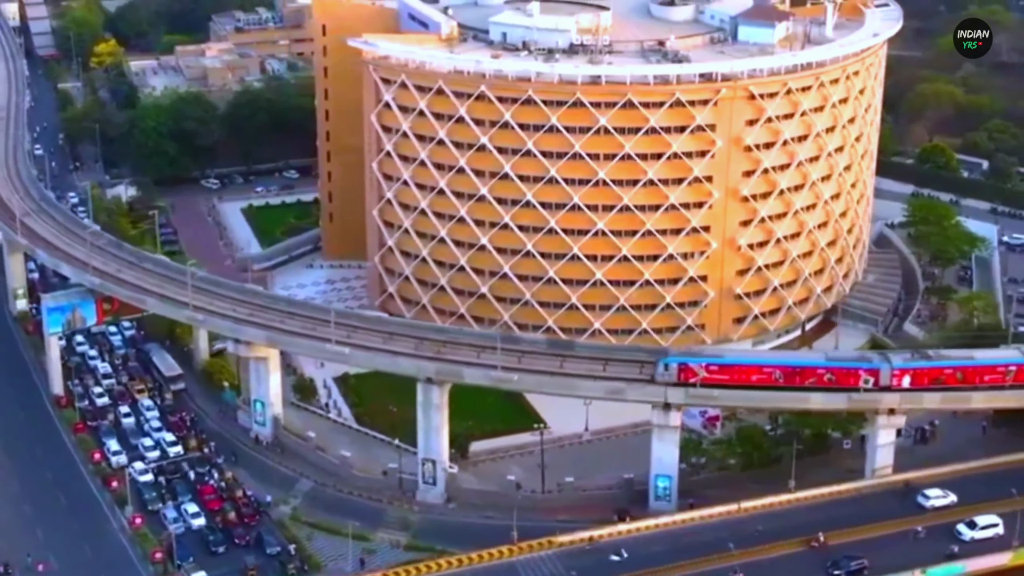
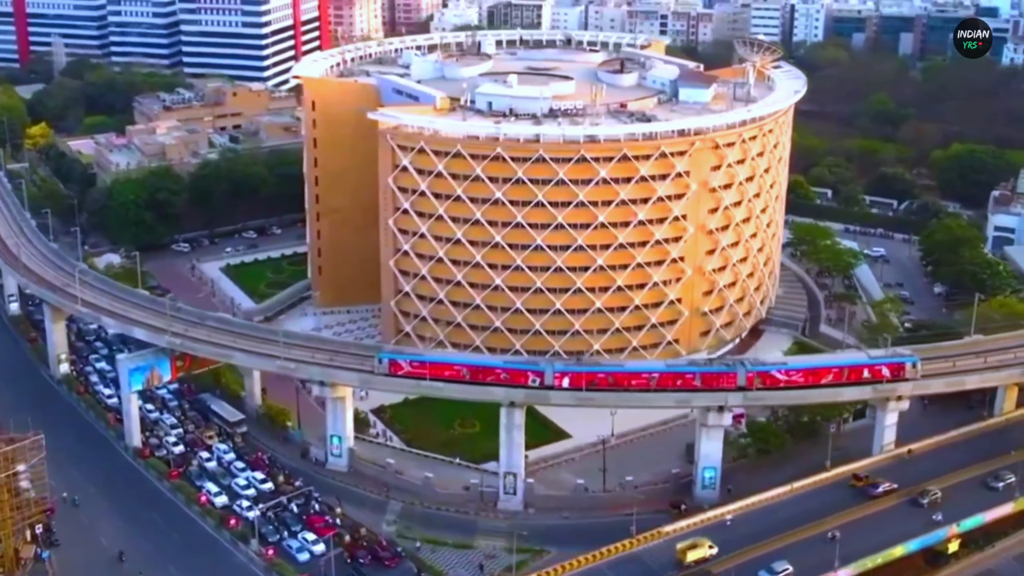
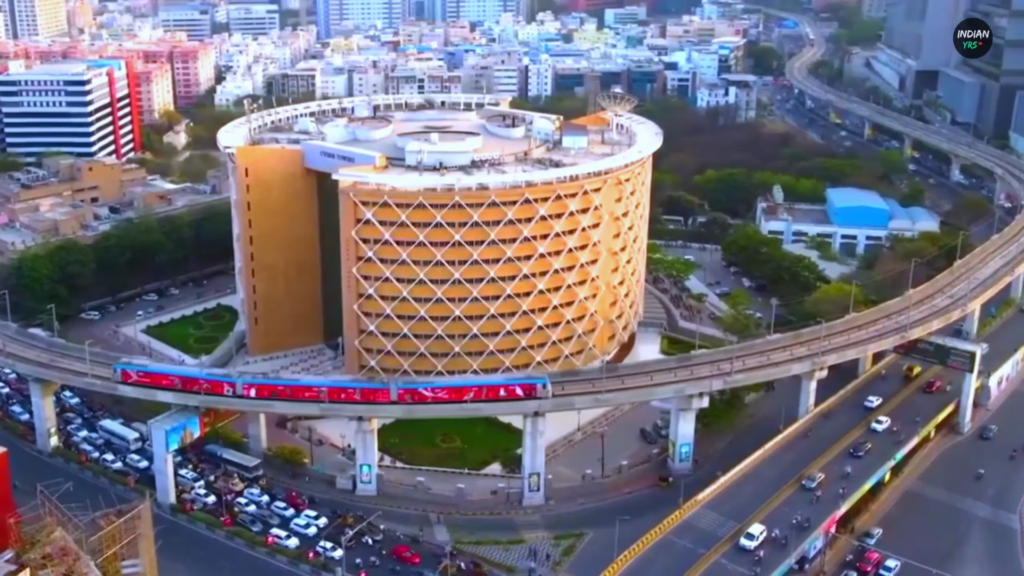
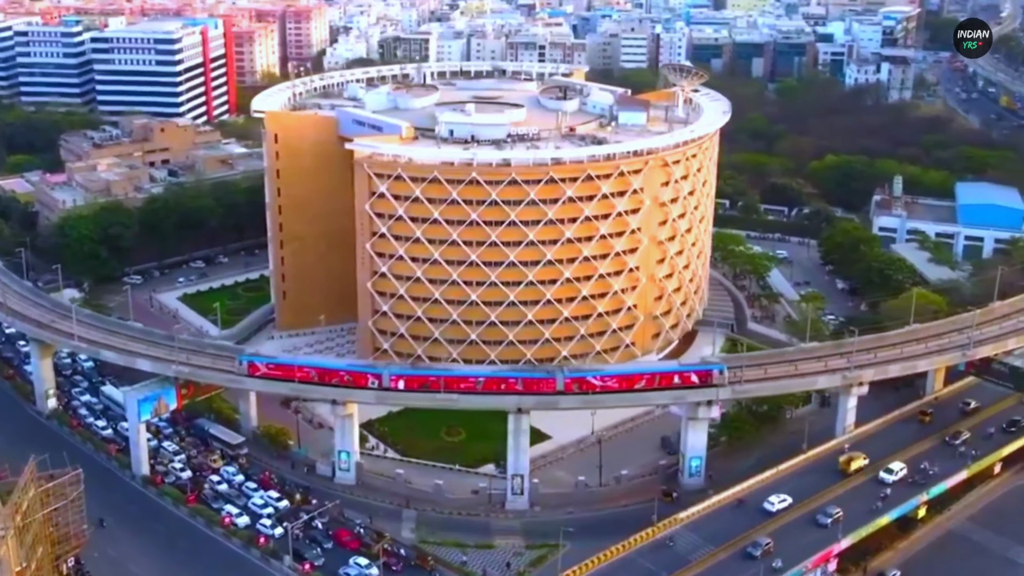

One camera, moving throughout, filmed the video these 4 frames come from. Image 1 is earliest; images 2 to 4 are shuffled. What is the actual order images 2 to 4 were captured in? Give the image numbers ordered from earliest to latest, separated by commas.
2, 4, 3
